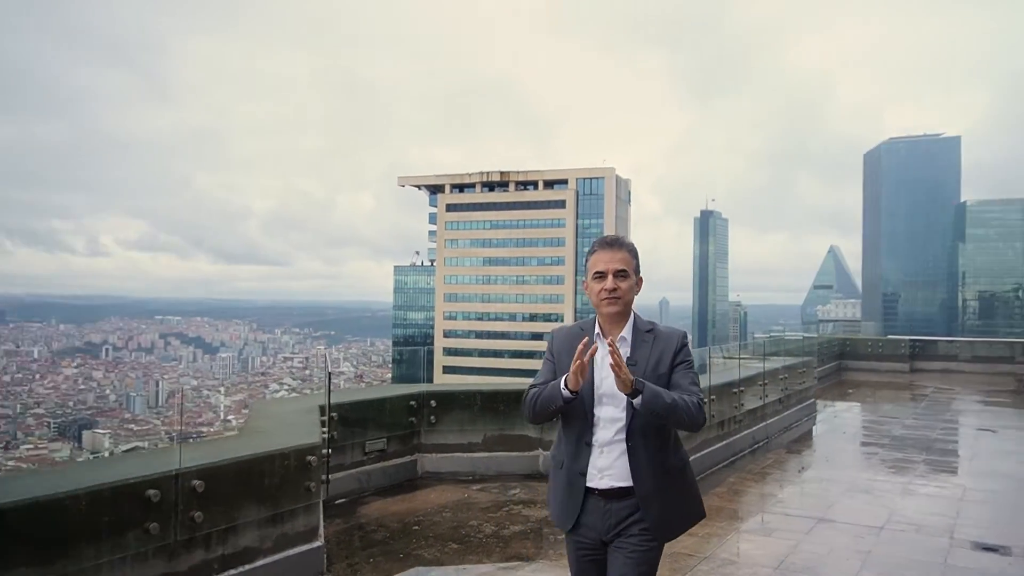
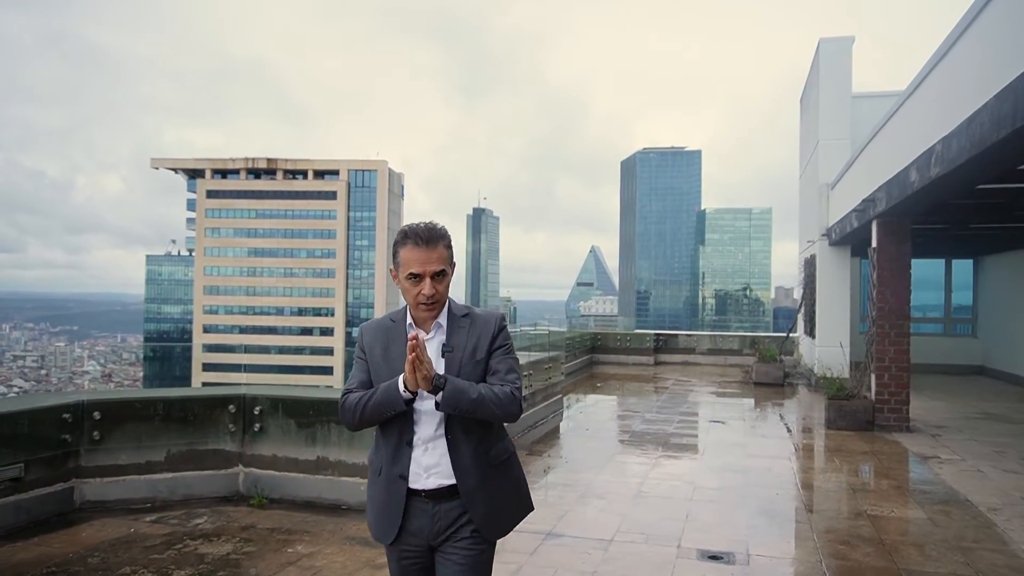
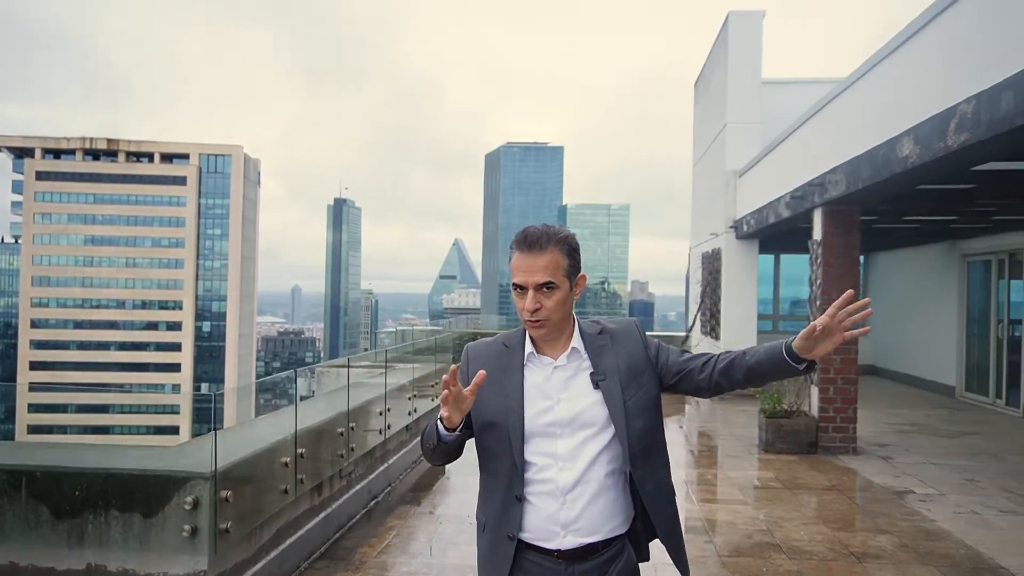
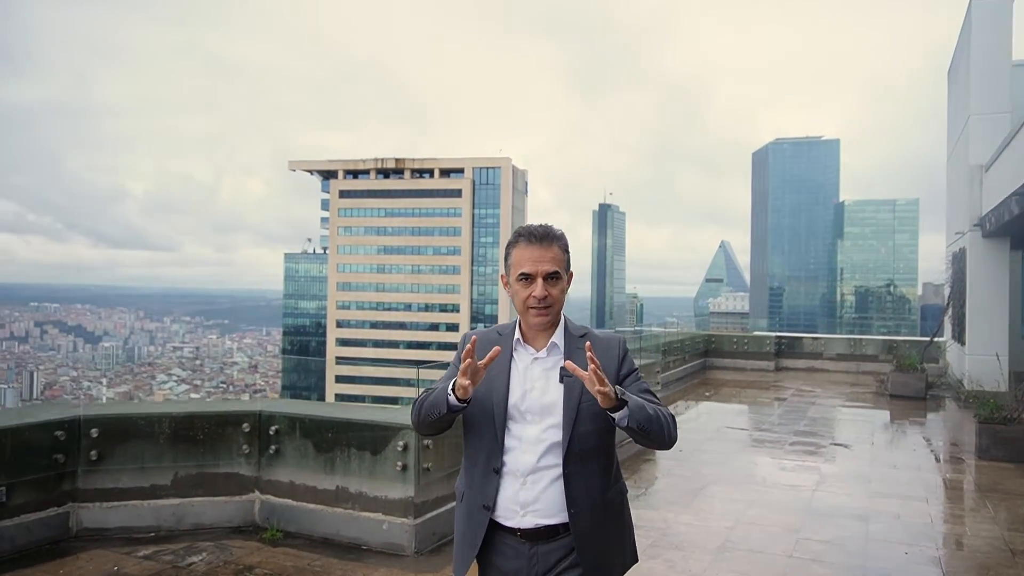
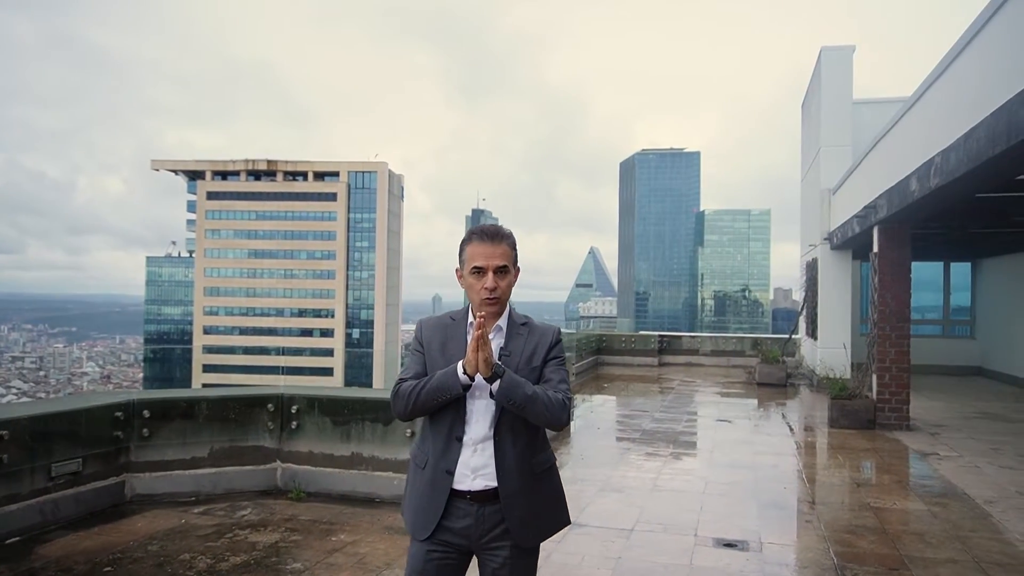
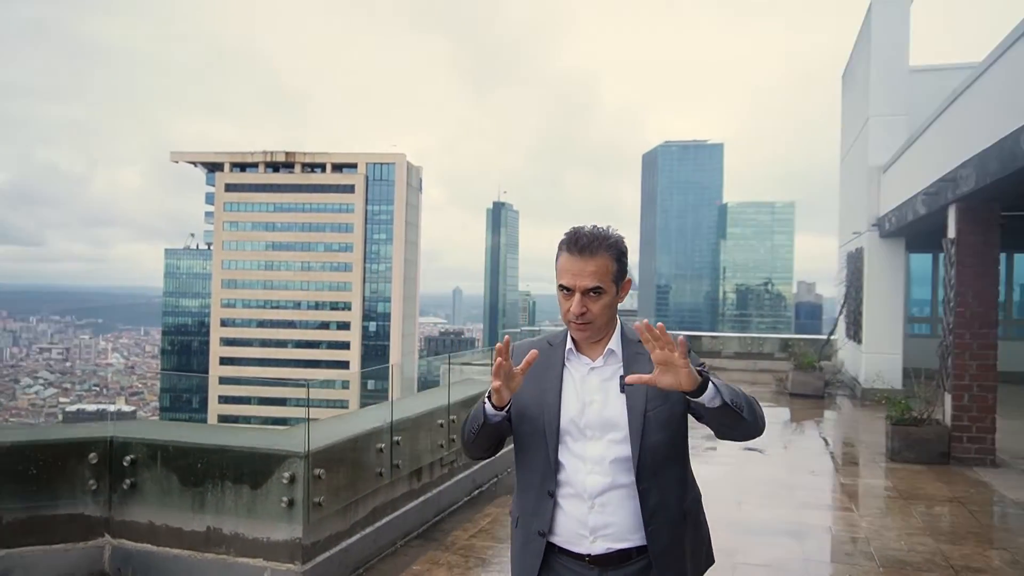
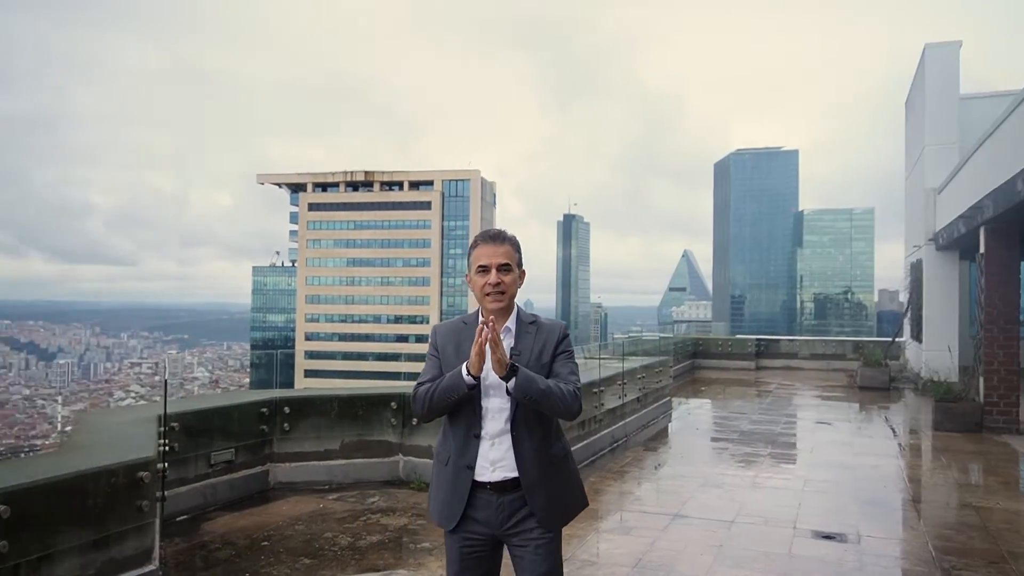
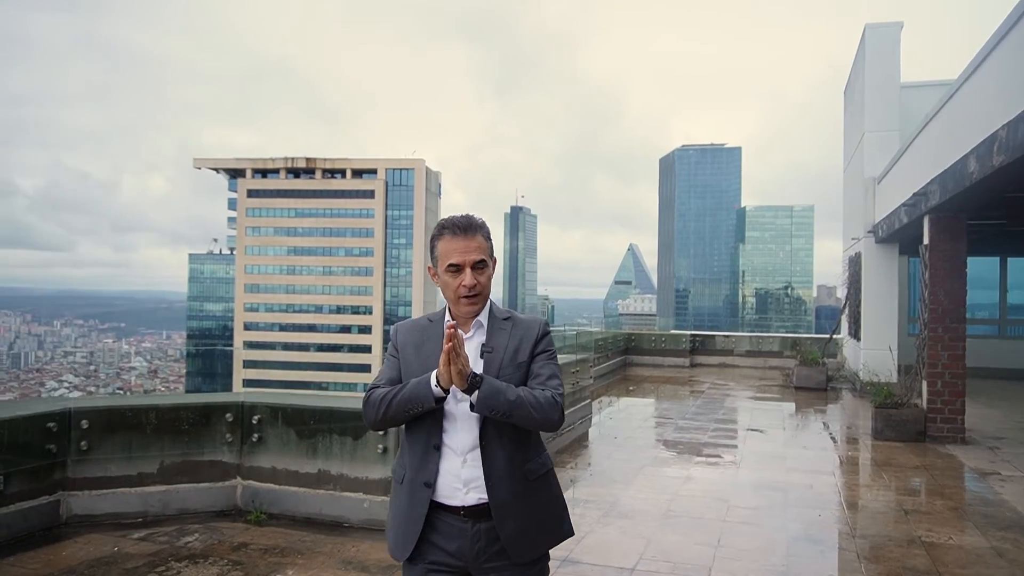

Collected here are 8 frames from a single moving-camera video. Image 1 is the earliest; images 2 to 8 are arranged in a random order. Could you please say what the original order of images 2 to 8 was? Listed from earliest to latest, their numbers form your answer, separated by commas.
7, 5, 2, 8, 4, 6, 3
